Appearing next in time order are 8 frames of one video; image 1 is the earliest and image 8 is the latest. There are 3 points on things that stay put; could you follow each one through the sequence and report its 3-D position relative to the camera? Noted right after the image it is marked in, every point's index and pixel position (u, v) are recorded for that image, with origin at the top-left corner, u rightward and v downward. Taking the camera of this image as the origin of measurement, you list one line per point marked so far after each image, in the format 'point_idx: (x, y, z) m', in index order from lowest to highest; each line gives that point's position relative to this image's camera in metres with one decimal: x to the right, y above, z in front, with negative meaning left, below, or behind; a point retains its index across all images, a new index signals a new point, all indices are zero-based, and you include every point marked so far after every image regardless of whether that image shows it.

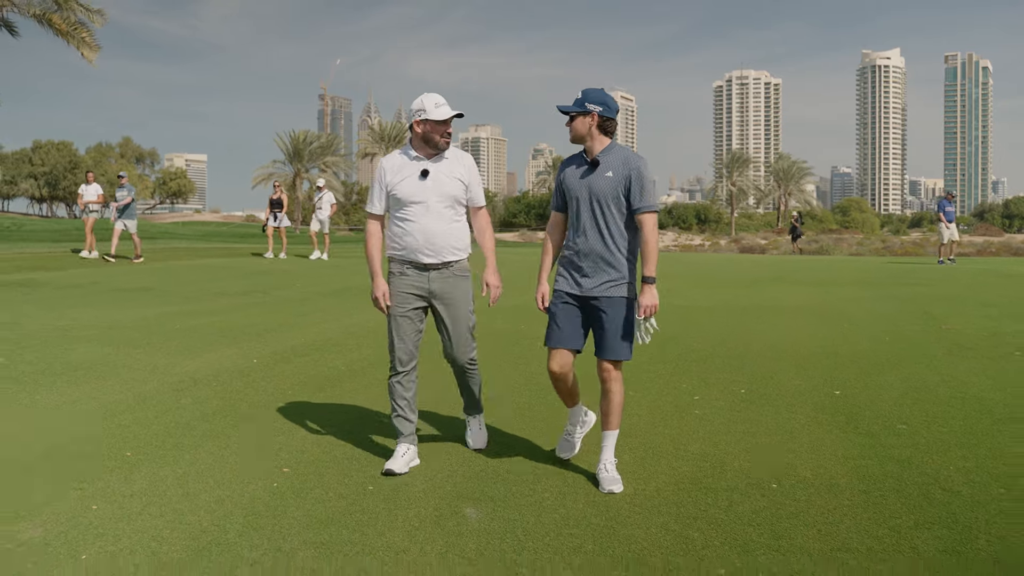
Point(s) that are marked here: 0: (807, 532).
0: (+0.9, -0.7, +3.5) m
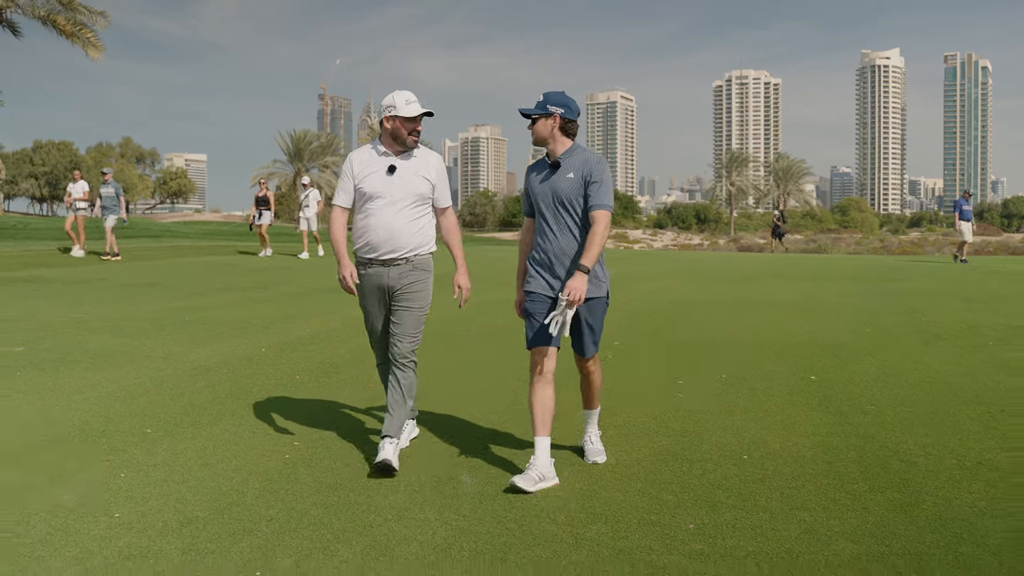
0: (+0.9, -0.7, +3.9) m
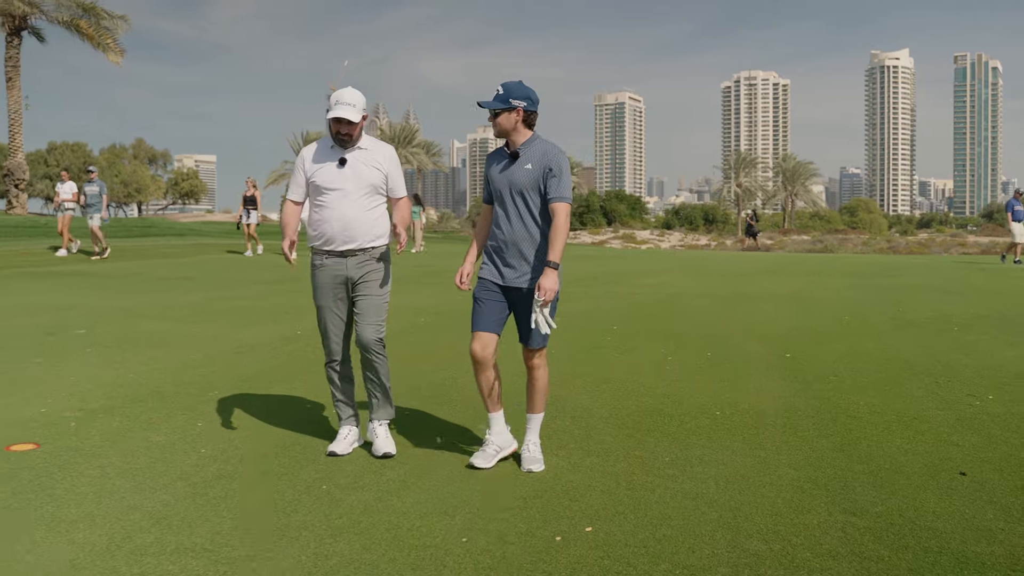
0: (+0.9, -0.6, +4.7) m
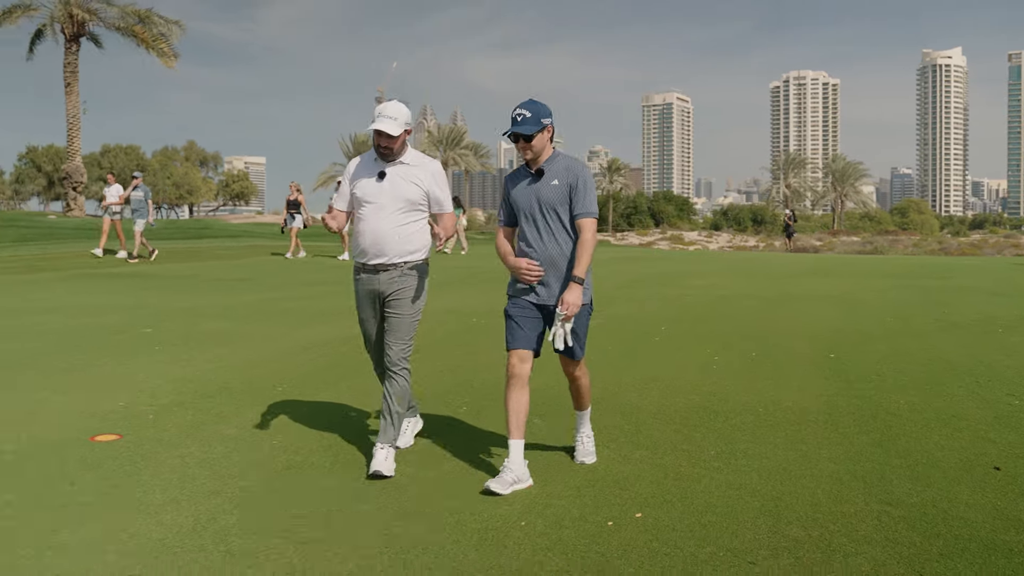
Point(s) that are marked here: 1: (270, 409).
0: (+1.1, -0.6, +5.0) m
1: (-1.2, -0.6, +5.7) m
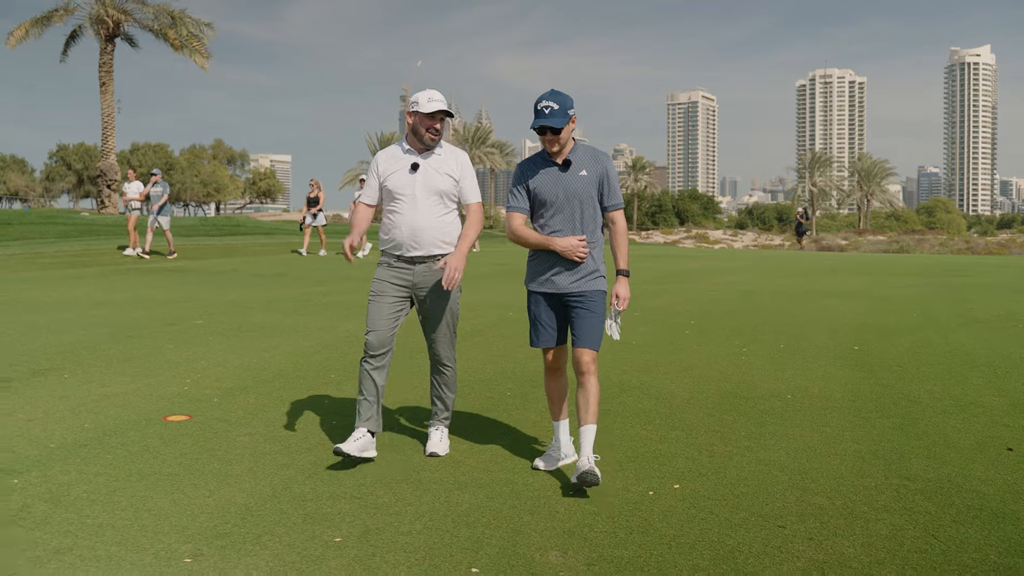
0: (+1.3, -0.6, +5.3) m
1: (-1.0, -0.6, +6.1) m
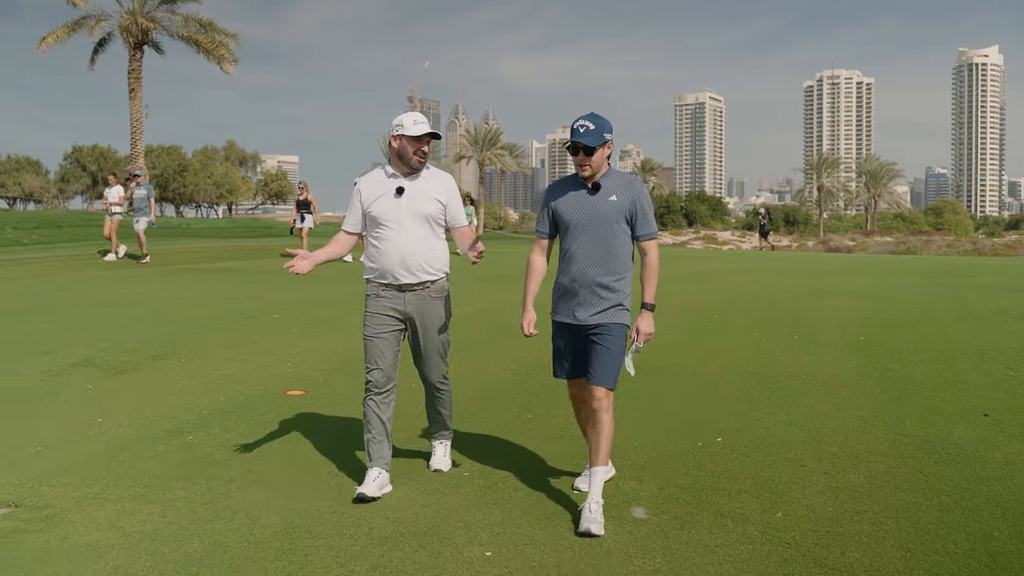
0: (+1.7, -0.6, +6.4) m
1: (-0.6, -0.5, +7.2) m
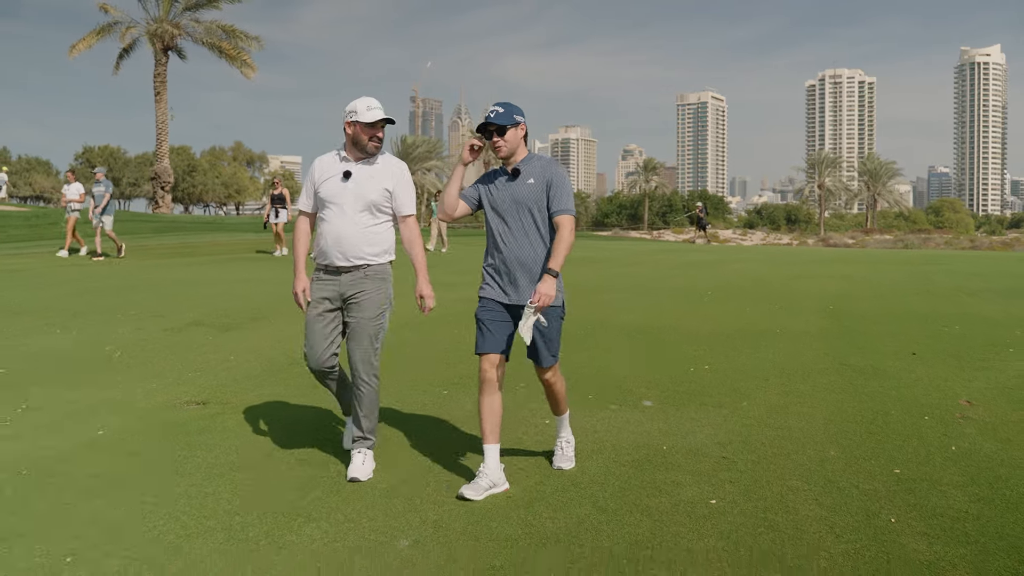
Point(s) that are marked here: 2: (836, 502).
0: (+1.9, -0.4, +8.1) m
1: (-0.4, -0.3, +8.9) m
2: (+1.1, -0.7, +3.9) m
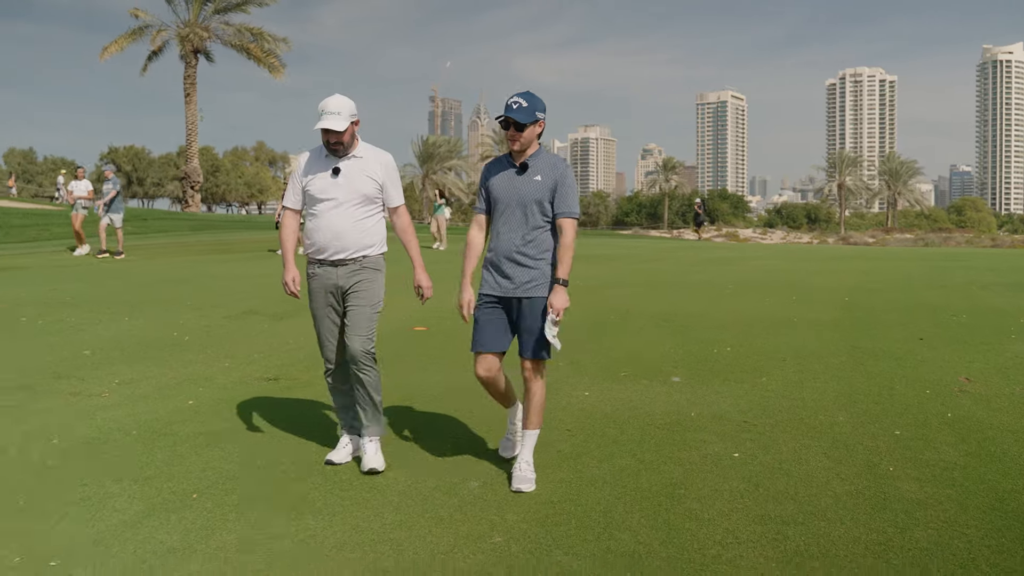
0: (+2.2, -0.3, +8.7) m
1: (-0.1, -0.3, +9.5) m
2: (+1.3, -0.6, +4.5) m
